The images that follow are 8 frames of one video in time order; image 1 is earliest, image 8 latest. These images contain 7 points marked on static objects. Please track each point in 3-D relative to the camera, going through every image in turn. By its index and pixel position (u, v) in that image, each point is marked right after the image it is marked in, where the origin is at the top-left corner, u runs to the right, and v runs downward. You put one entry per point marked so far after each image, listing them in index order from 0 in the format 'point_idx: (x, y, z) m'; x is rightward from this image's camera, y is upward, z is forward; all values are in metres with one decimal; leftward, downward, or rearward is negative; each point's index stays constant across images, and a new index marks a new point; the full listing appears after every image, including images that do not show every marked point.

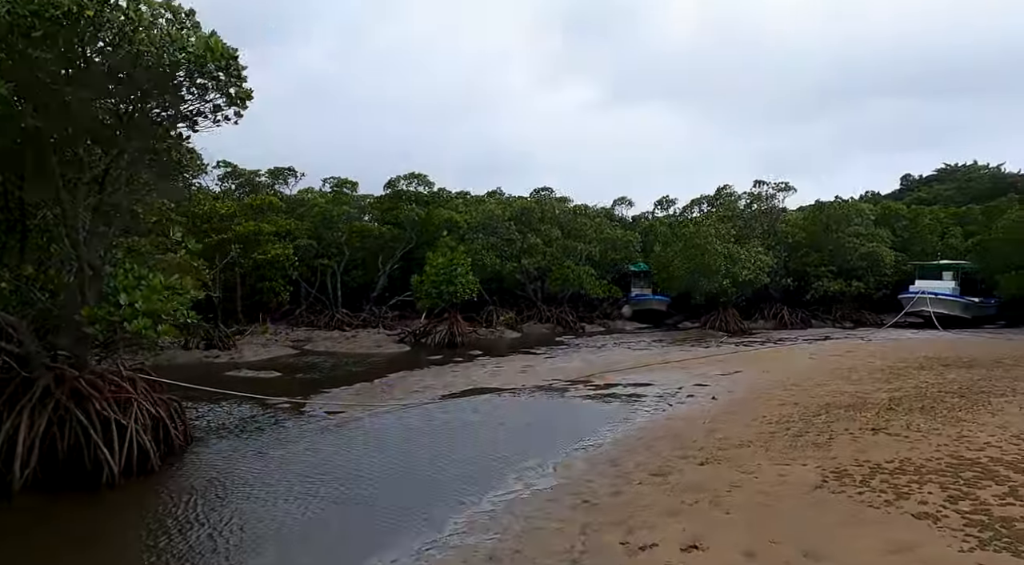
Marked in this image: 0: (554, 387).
0: (+1.0, -2.4, +14.7) m
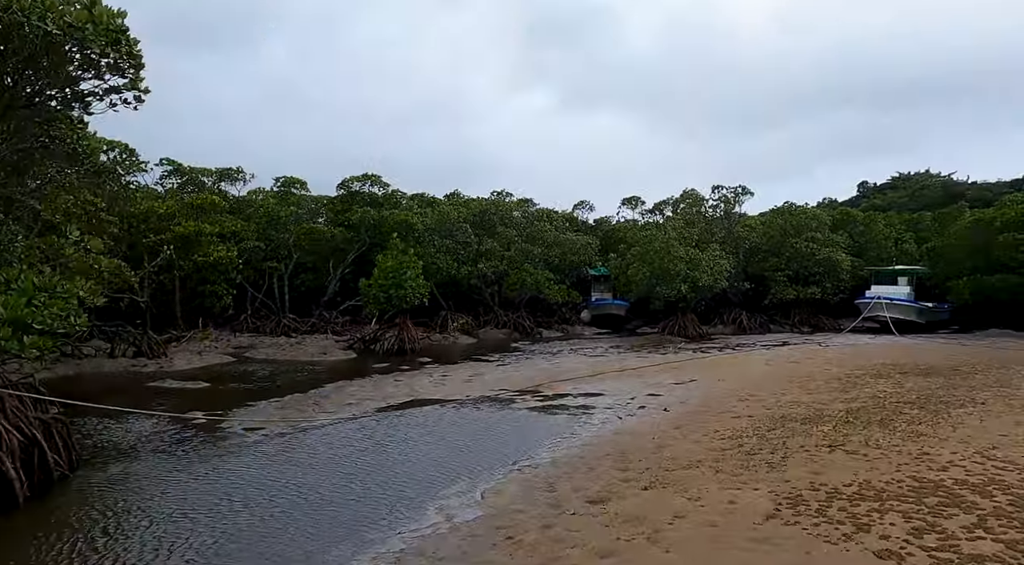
0: (-0.2, -2.5, +13.9) m
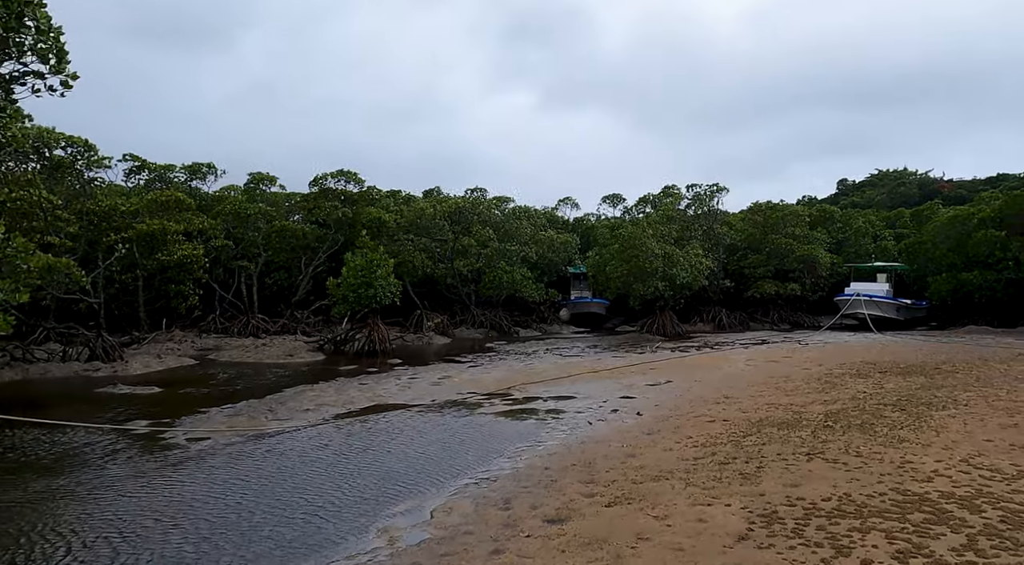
0: (-0.9, -2.4, +13.3) m
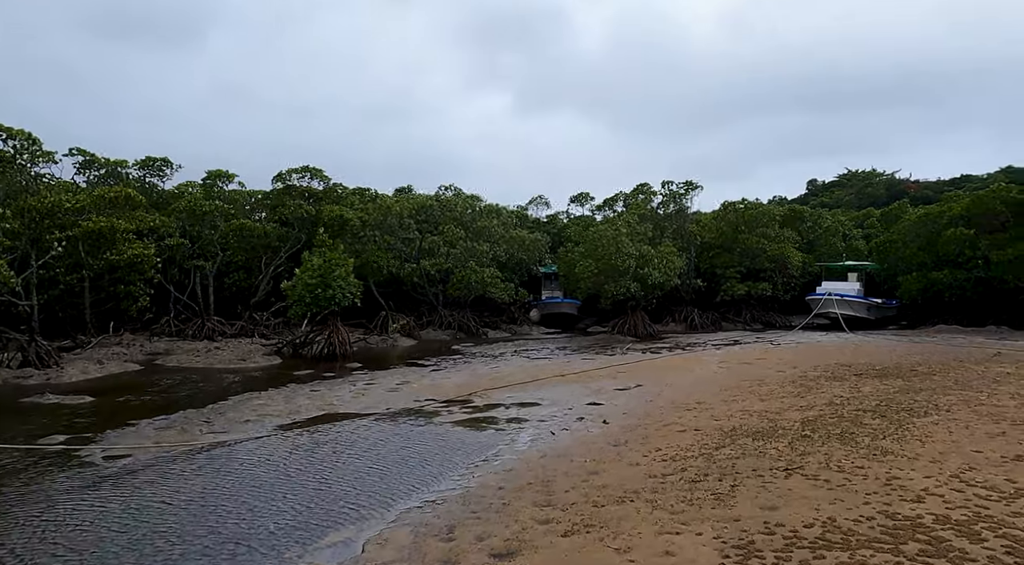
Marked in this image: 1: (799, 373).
0: (-1.7, -2.4, +12.4) m
1: (+6.7, -2.1, +15.1) m
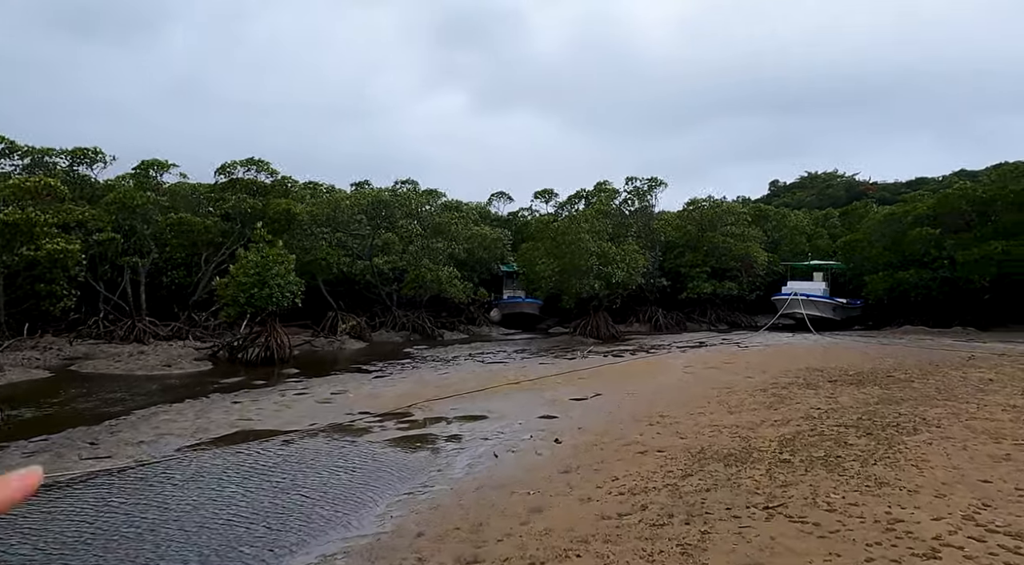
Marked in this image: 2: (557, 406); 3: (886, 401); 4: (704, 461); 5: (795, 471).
0: (-2.6, -2.4, +10.9) m
1: (+5.5, -2.1, +14.0) m
2: (+0.8, -2.3, +12.0) m
3: (+6.2, -2.0, +10.8) m
4: (+2.3, -2.1, +7.6) m
5: (+3.0, -2.0, +7.0) m
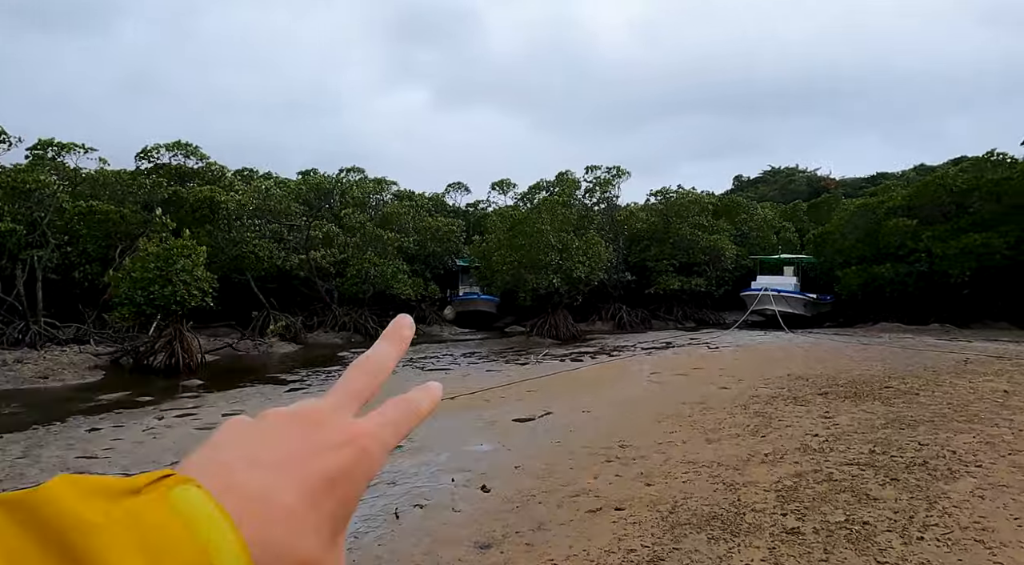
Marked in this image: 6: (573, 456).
0: (-3.6, -2.4, +8.5) m
1: (+4.4, -2.0, +12.0) m
2: (-0.2, -2.2, +9.7) m
3: (+5.2, -1.9, +8.7) m
4: (+1.4, -2.1, +5.4) m
5: (+2.2, -2.0, +4.8) m
6: (+0.8, -2.1, +8.1) m
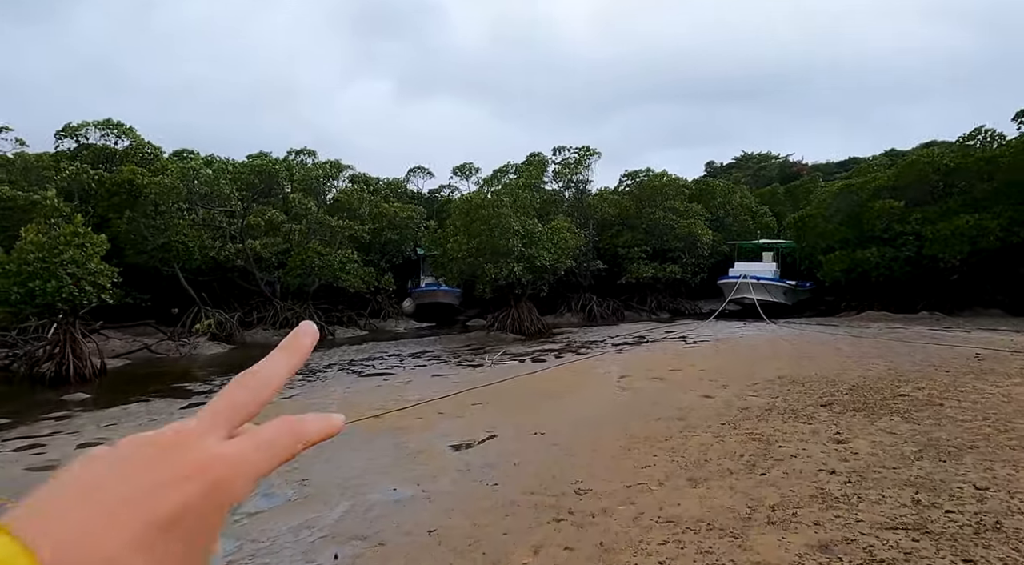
0: (-4.4, -2.3, +6.1) m
1: (+3.4, -1.8, +10.0) m
2: (-1.1, -2.1, +7.5) m
3: (+4.4, -1.7, +6.7) m
4: (+0.7, -2.0, +3.3) m
5: (+1.5, -1.9, +2.7) m
6: (0.0, -2.0, +5.9) m
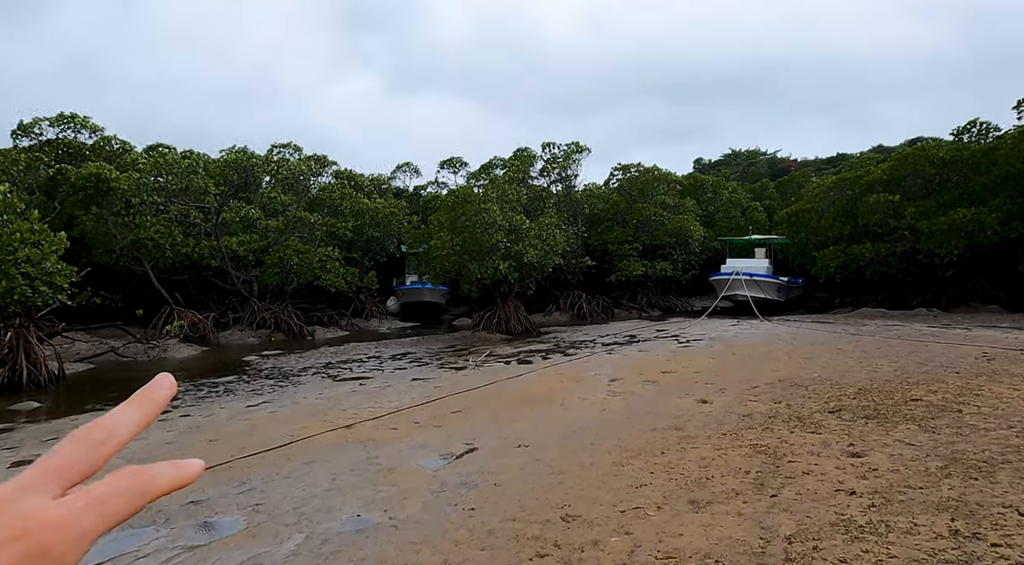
0: (-4.6, -2.3, +5.3) m
1: (+3.2, -1.8, +9.2) m
2: (-1.3, -2.1, +6.7) m
3: (+4.2, -1.7, +6.0) m
4: (+0.6, -2.0, +2.5) m
5: (+1.4, -1.9, +1.9) m
6: (-0.2, -2.0, +5.1) m
